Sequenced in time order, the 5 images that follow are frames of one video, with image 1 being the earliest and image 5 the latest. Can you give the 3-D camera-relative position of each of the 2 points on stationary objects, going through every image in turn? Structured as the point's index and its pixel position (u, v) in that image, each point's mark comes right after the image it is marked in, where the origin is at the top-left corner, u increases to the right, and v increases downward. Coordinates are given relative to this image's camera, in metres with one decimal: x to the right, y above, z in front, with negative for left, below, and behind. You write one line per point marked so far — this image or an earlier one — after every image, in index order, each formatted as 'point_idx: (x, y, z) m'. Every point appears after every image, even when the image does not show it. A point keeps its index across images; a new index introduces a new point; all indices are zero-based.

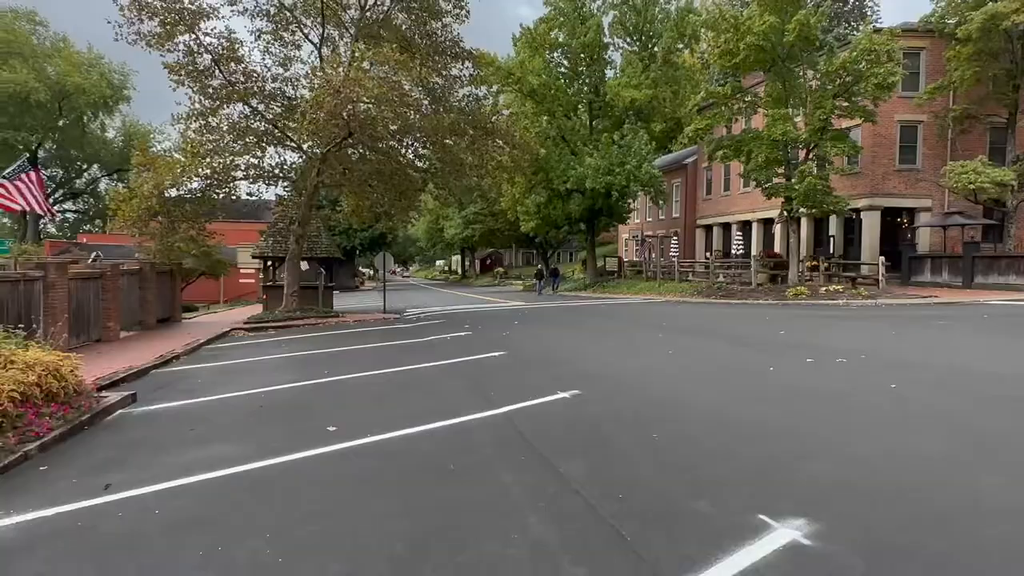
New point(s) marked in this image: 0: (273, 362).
0: (-3.8, -1.2, +10.3) m
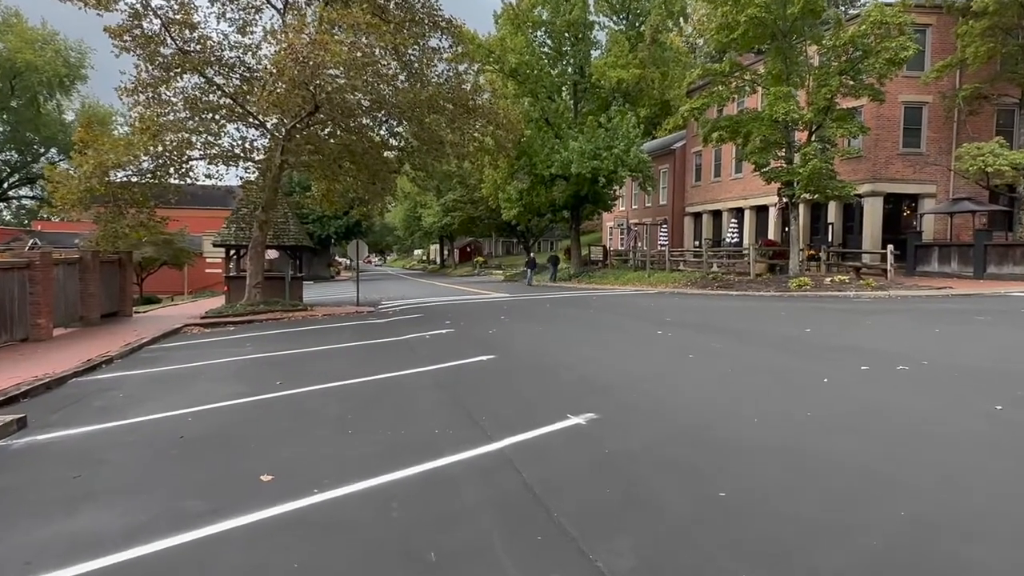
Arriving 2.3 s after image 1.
0: (-3.9, -1.1, +8.7) m
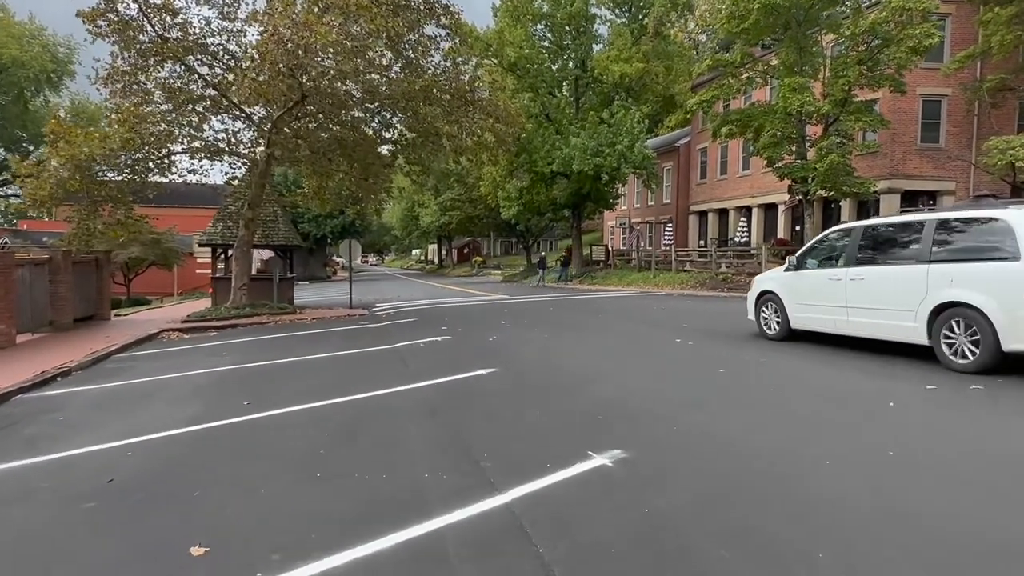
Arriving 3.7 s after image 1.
0: (-3.9, -1.1, +7.7) m
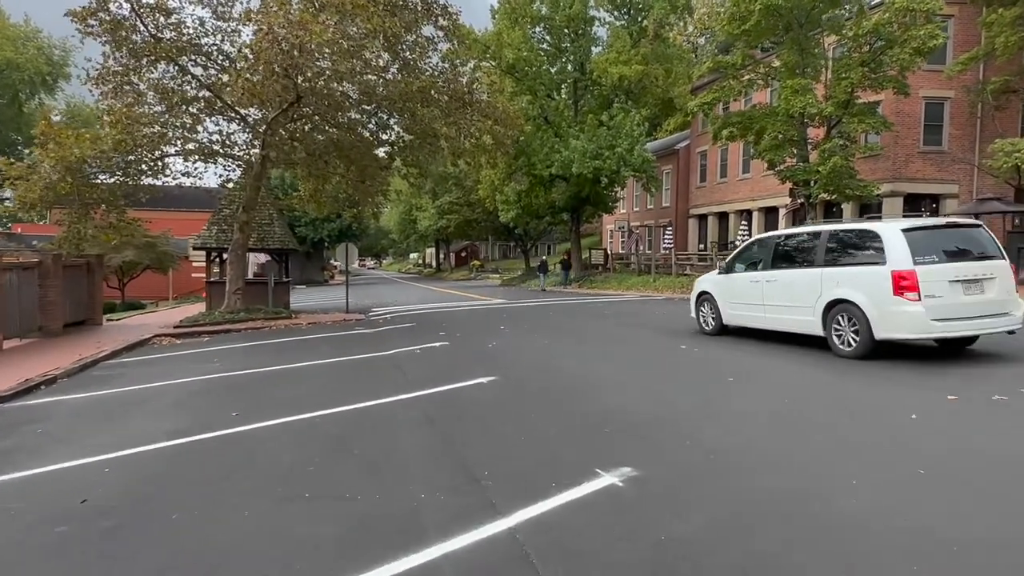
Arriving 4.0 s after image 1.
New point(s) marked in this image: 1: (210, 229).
0: (-3.9, -1.2, +7.5) m
1: (-9.0, +1.8, +19.3) m
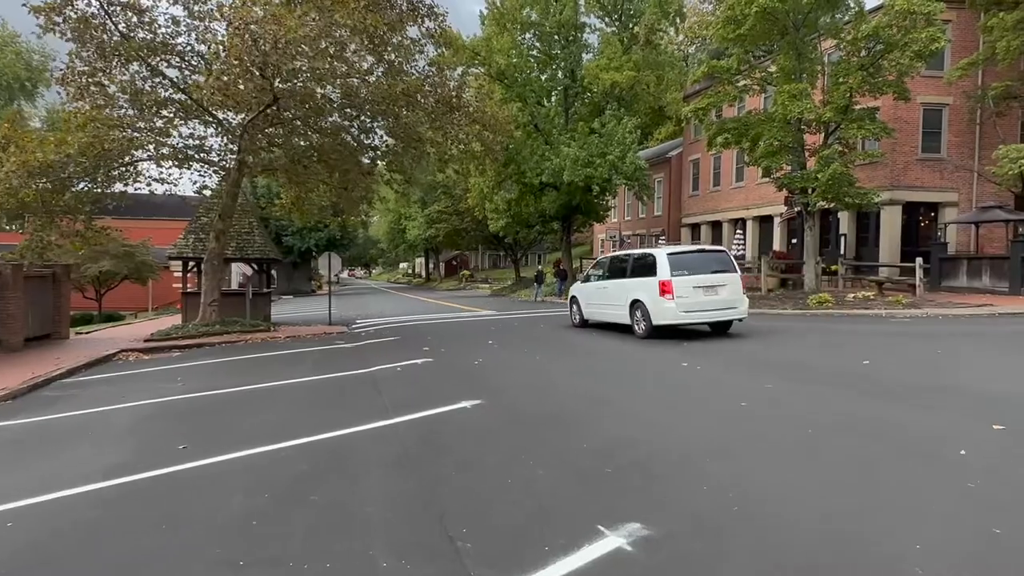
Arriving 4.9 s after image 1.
0: (-4.0, -1.3, +6.7) m
1: (-9.3, +1.4, +18.5) m
